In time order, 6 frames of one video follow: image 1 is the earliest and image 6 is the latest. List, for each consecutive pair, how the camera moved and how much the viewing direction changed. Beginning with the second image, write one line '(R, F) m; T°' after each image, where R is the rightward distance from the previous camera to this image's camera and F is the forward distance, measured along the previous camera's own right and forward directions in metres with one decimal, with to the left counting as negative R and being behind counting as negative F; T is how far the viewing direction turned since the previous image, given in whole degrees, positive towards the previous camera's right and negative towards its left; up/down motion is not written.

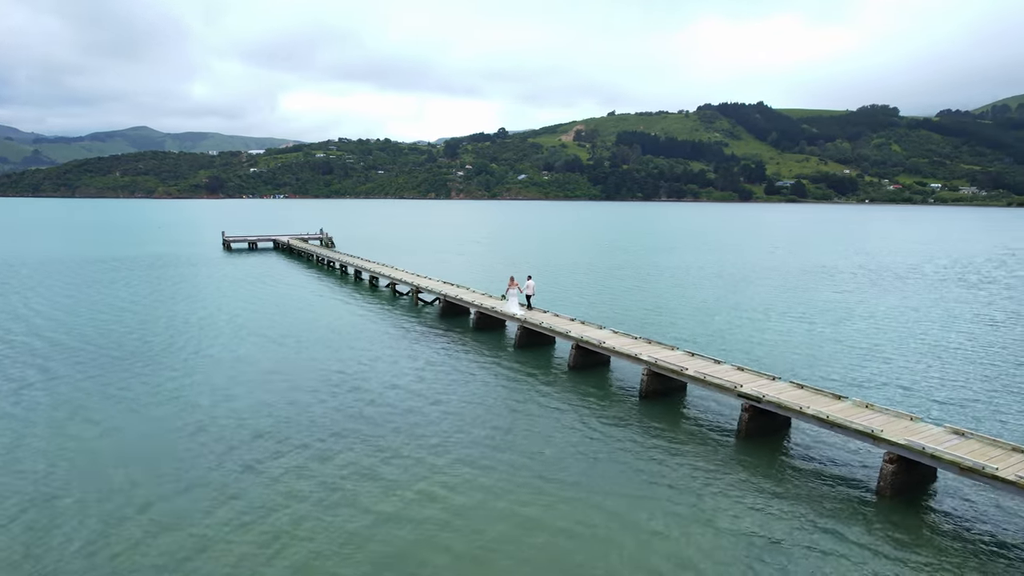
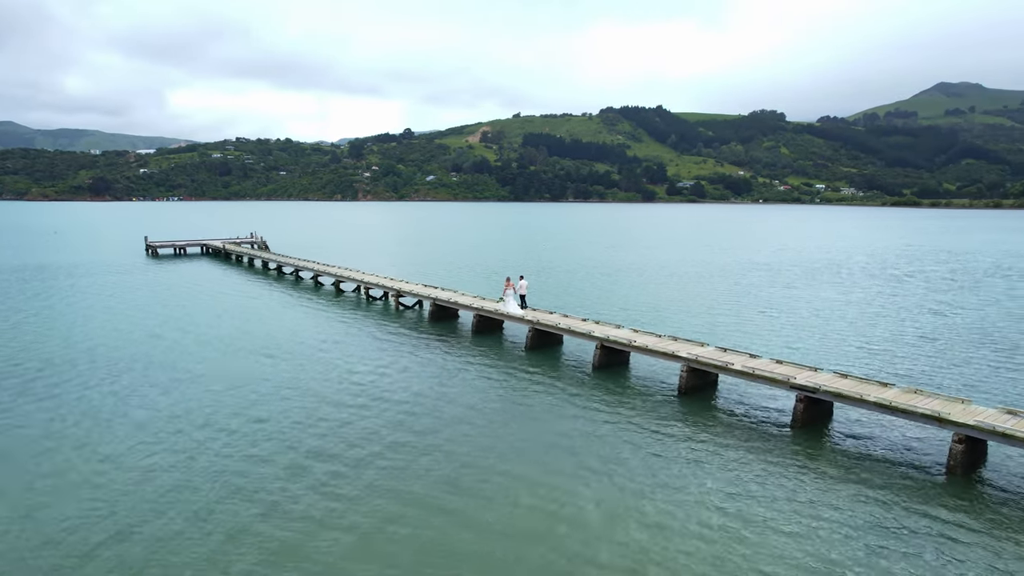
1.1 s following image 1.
(-7.0, +1.7) m; +9°
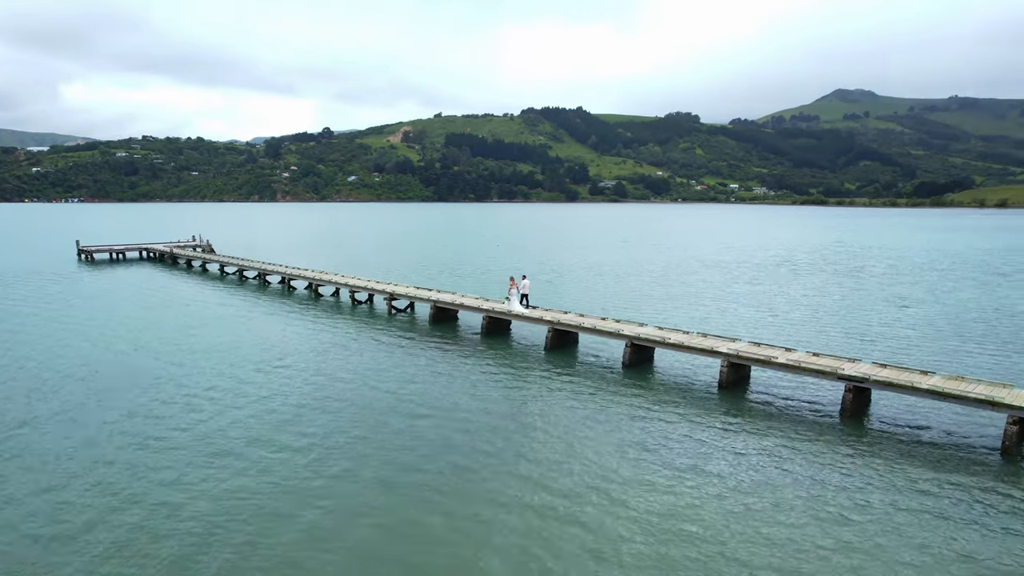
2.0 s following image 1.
(-6.2, +1.6) m; +8°
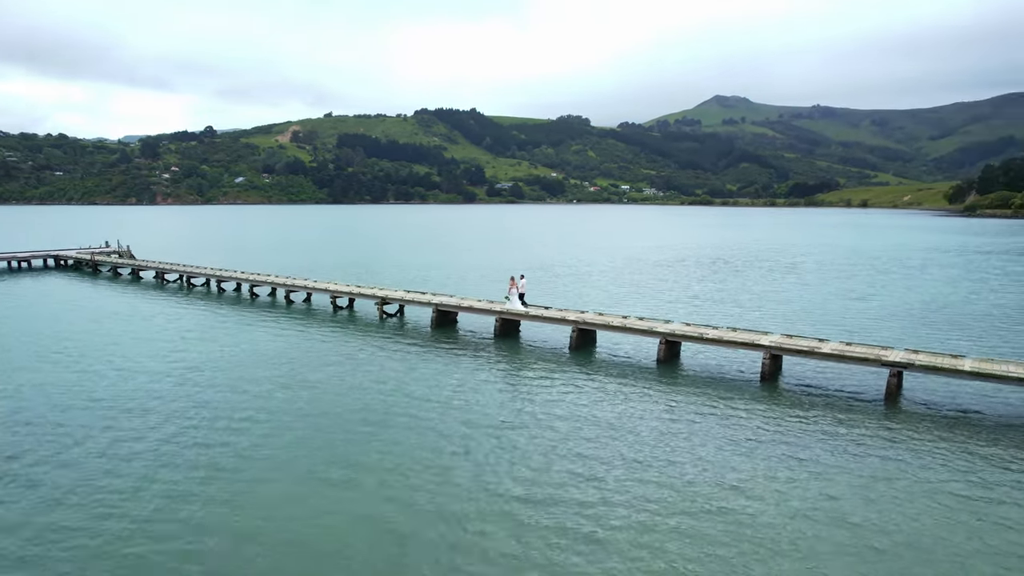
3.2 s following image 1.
(-7.9, +2.3) m; +10°
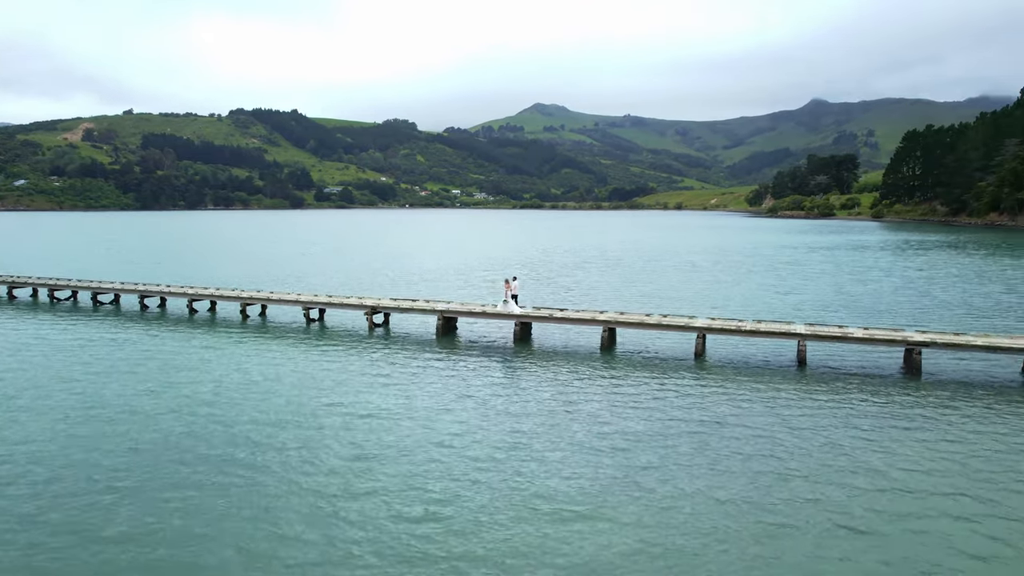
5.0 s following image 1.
(-11.6, +4.2) m; +16°
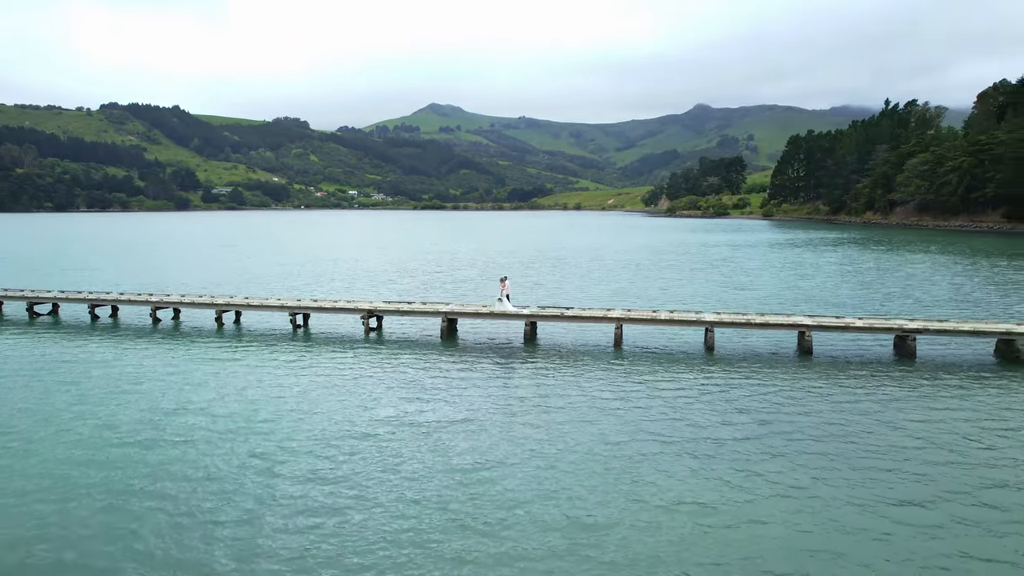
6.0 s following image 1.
(-6.5, +2.1) m; +10°
